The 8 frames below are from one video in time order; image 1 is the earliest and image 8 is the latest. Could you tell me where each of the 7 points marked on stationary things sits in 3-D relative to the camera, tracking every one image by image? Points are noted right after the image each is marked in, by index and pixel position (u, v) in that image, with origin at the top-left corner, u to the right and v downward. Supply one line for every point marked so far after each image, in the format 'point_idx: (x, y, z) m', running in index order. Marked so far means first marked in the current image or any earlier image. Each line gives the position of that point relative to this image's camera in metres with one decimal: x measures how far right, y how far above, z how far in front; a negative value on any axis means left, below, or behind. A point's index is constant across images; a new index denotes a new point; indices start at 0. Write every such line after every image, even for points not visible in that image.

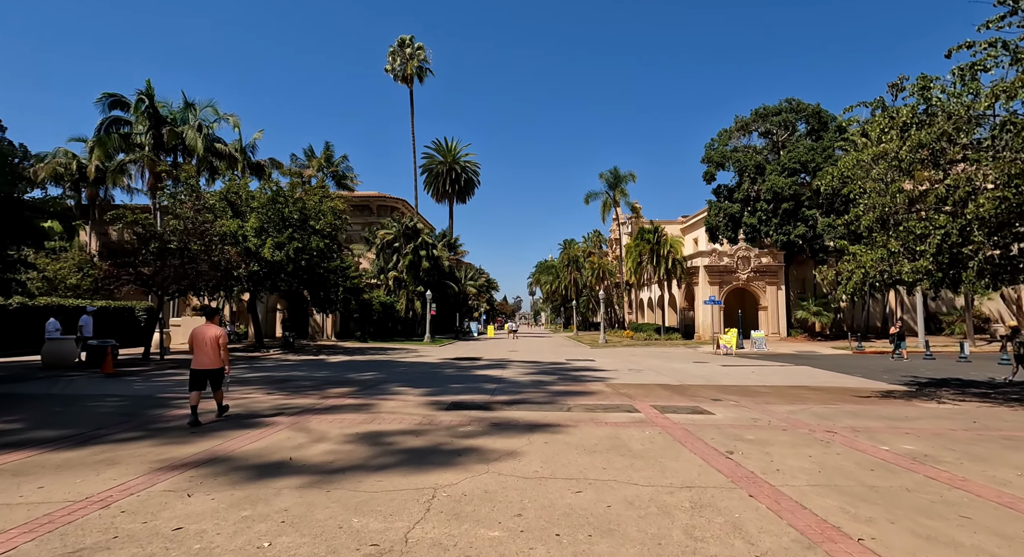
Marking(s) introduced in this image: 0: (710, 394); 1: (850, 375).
0: (+4.9, -2.9, +12.8) m
1: (+11.6, -3.4, +18.1) m
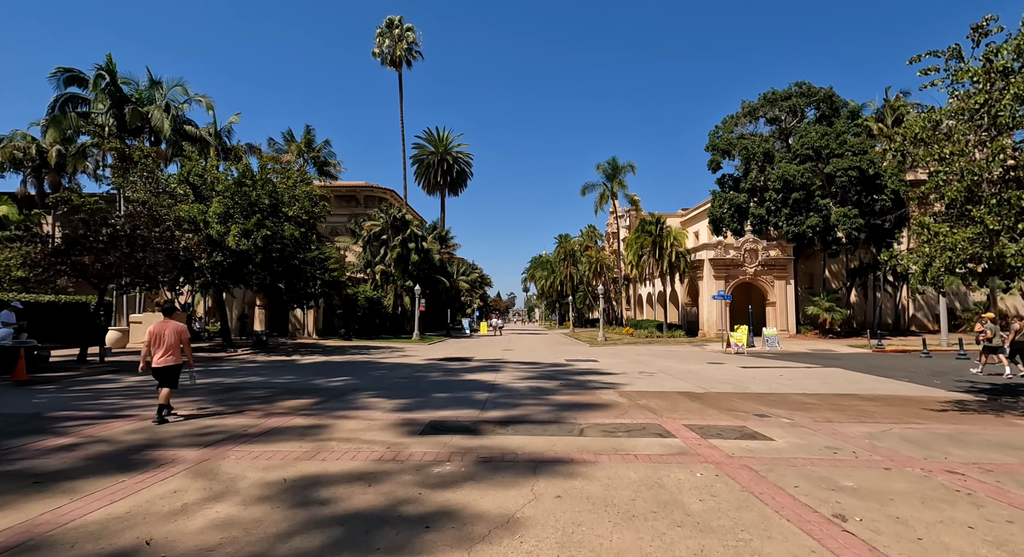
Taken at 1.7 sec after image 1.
0: (+4.8, -2.6, +10.5) m
1: (+11.4, -3.1, +15.8) m
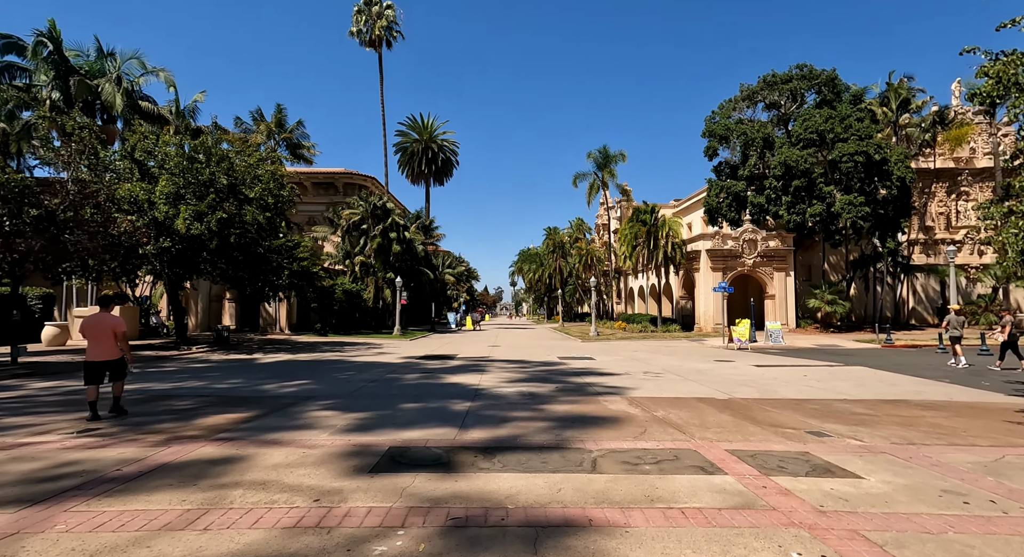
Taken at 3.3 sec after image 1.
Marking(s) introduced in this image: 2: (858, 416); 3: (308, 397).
0: (+4.6, -2.3, +8.4) m
1: (+11.1, -2.8, +13.9) m
2: (+5.9, -2.5, +9.1) m
3: (-4.2, -2.4, +10.8) m
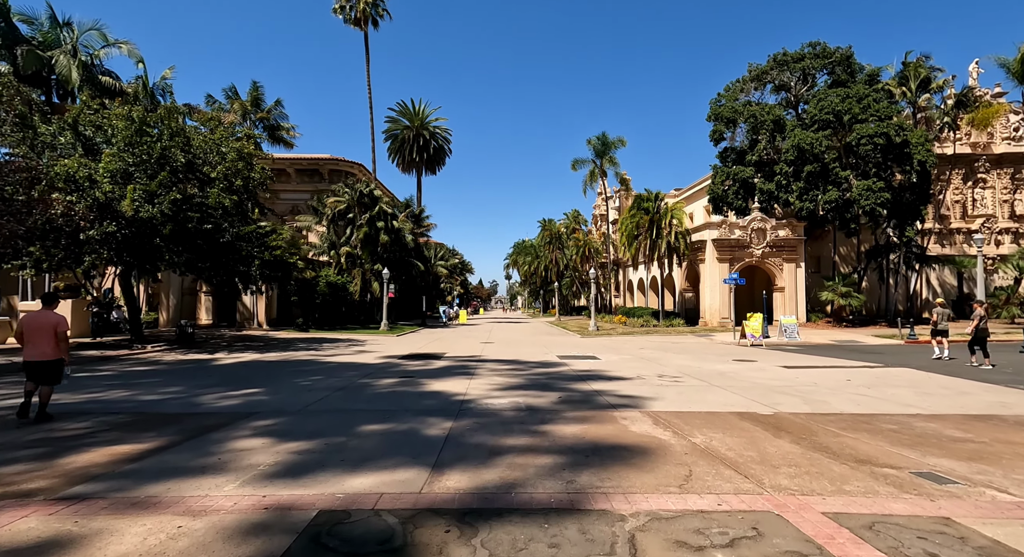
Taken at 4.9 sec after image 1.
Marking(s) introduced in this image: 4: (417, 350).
0: (+4.5, -2.1, +6.2) m
1: (+11.0, -2.5, +11.8) m
2: (+5.9, -2.2, +6.9) m
3: (-4.3, -2.2, +8.6) m
4: (-3.5, -2.6, +19.3) m
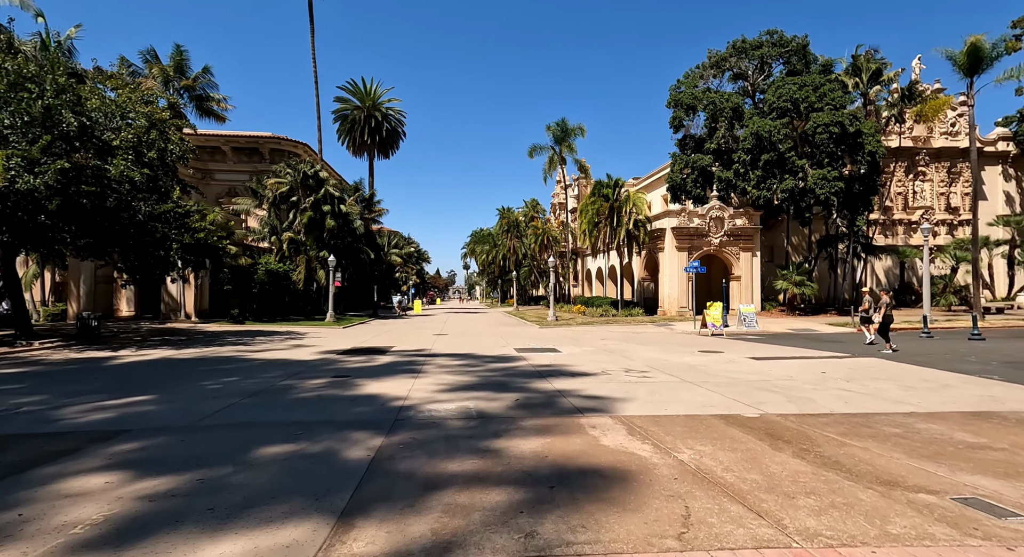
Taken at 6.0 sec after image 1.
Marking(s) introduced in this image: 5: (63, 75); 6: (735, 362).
0: (+4.0, -1.9, +5.1) m
1: (+9.9, -2.2, +11.2) m
2: (+5.3, -2.0, +5.9) m
3: (-5.0, -1.9, +6.8) m
4: (-5.0, -2.2, +17.4) m
5: (-13.6, +6.1, +16.1) m
6: (+5.9, -2.2, +14.1) m
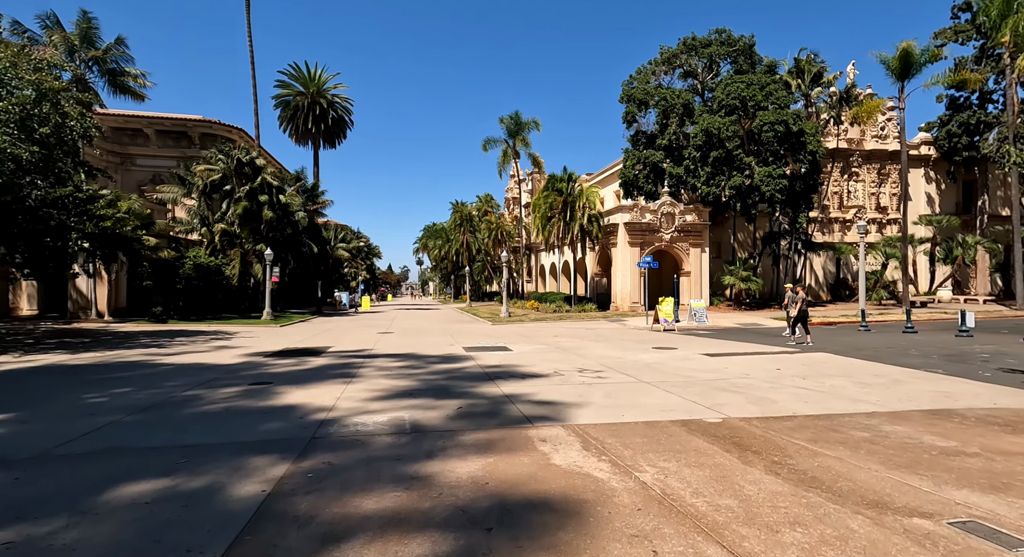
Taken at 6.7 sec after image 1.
0: (+3.4, -1.9, +4.5) m
1: (+8.8, -2.1, +11.1) m
2: (+4.6, -2.0, +5.4) m
3: (-5.7, -1.9, +5.4) m
4: (-6.6, -2.0, +16.0) m
5: (-15.0, +6.3, +13.9) m
6: (+4.6, -2.1, +13.6) m
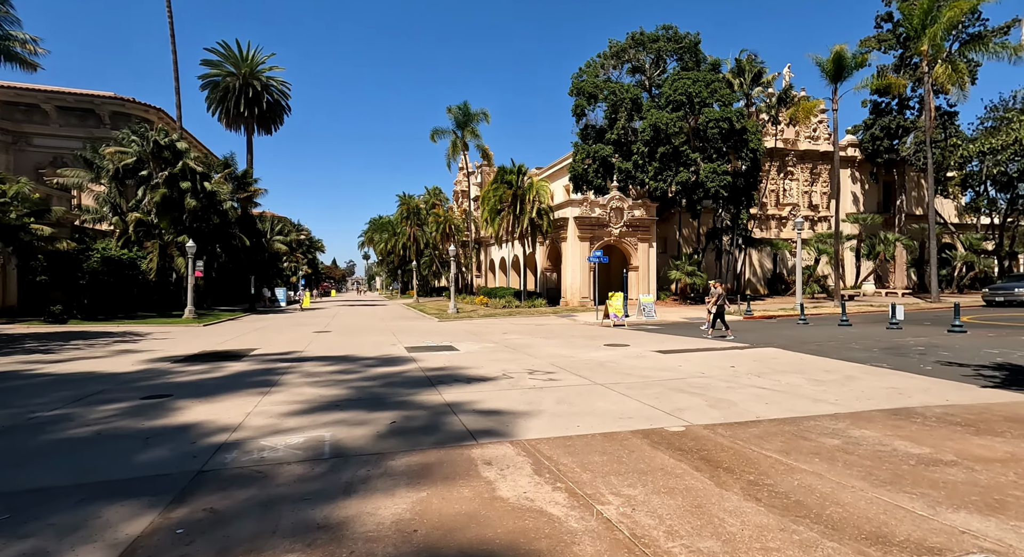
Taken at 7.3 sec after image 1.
0: (+2.9, -1.8, +3.9) m
1: (+7.7, -2.0, +11.0) m
2: (+4.1, -1.9, +4.9) m
3: (-6.2, -1.8, +3.9) m
4: (-8.1, -1.8, +14.4) m
5: (-16.3, +6.4, +11.4) m
6: (+3.3, -2.0, +13.1) m
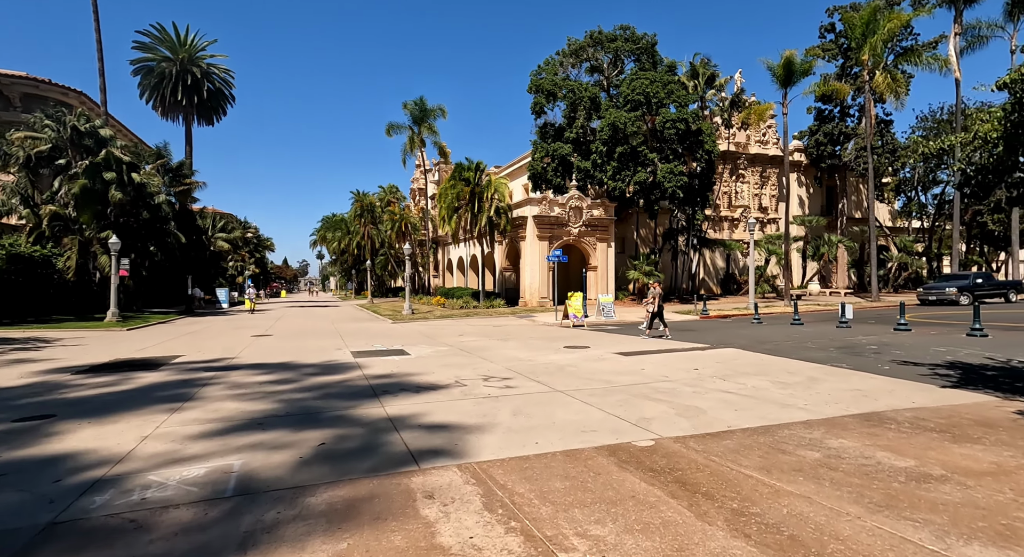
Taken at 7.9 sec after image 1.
0: (+2.6, -1.8, +3.3) m
1: (+6.8, -2.0, +10.7) m
2: (+3.6, -1.9, +4.4) m
3: (-6.5, -1.8, +2.6) m
4: (-9.3, -1.8, +12.9) m
5: (-17.2, +6.4, +9.3) m
6: (+2.2, -1.9, +12.5) m
